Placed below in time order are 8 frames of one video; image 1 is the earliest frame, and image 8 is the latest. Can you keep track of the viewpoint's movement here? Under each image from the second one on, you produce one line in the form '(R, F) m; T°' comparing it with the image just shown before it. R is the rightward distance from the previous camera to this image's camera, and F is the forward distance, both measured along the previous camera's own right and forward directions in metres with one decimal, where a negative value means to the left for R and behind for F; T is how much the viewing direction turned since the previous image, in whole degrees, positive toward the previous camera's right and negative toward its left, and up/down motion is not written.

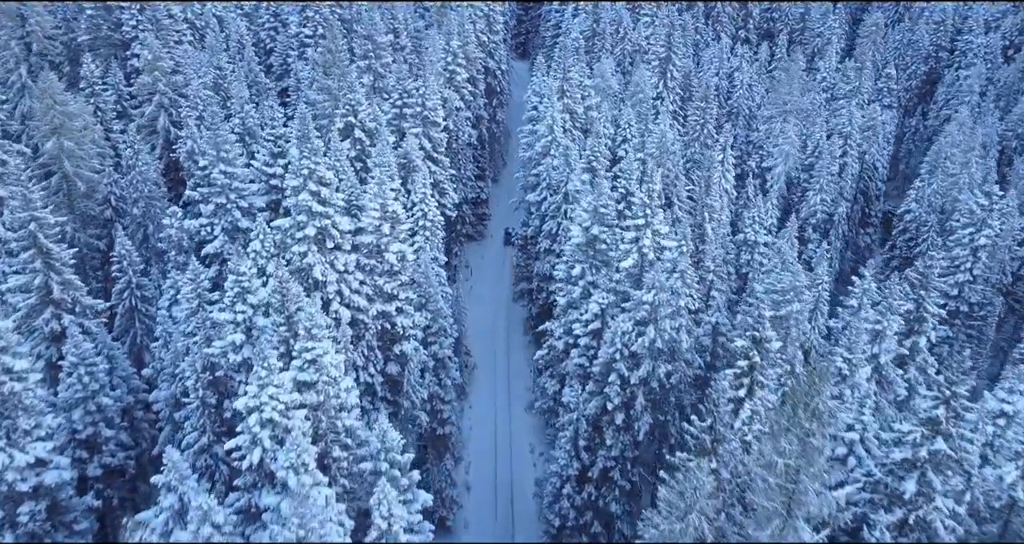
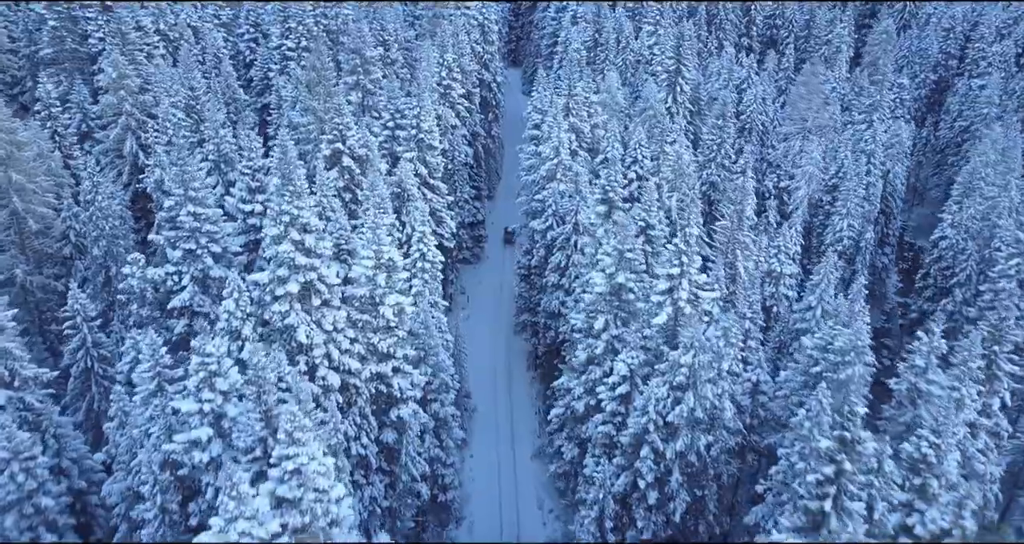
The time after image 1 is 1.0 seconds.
(-0.9, +3.7) m; +1°
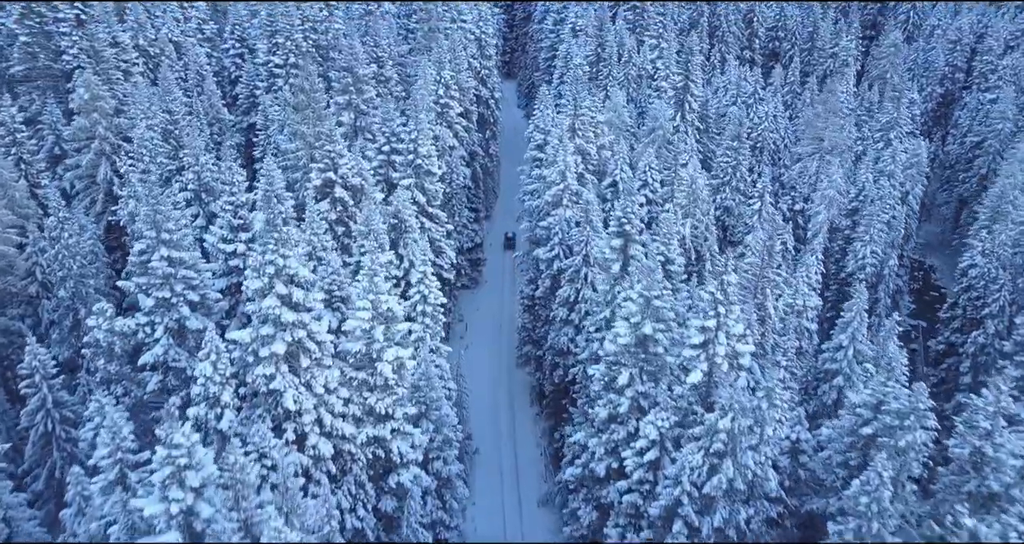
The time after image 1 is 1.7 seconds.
(-0.7, +2.7) m; +1°
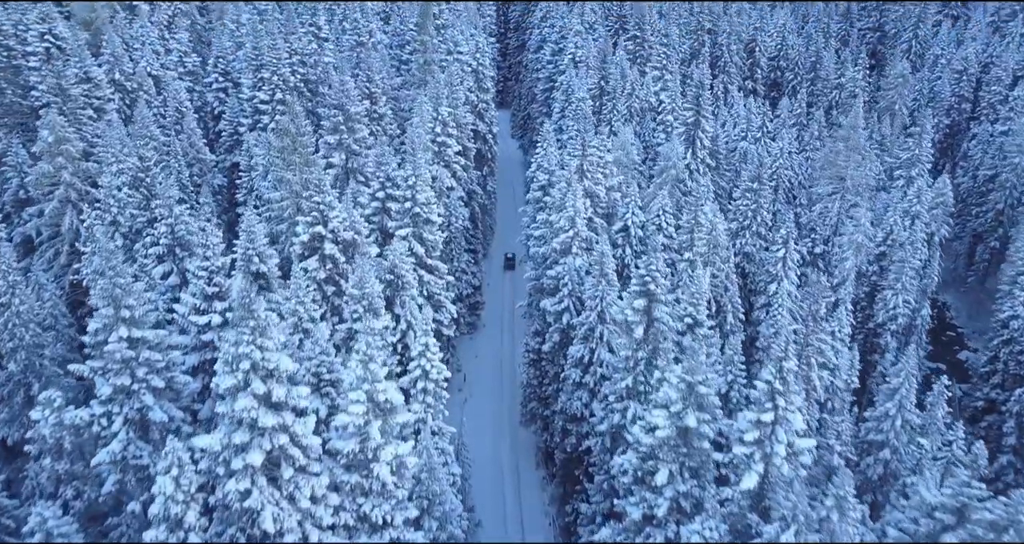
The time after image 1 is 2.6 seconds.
(-0.8, +3.1) m; +1°
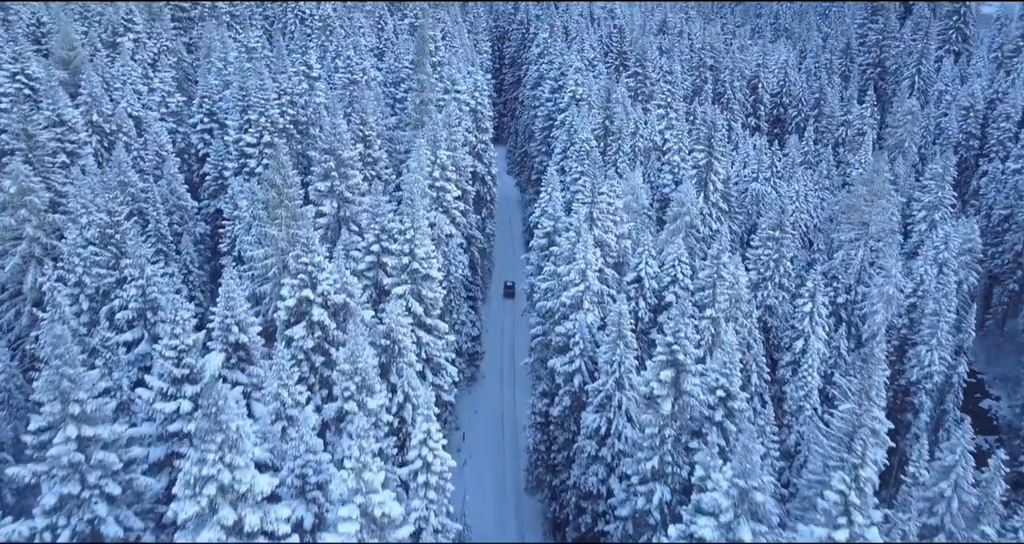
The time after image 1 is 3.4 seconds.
(-0.6, +2.8) m; +1°
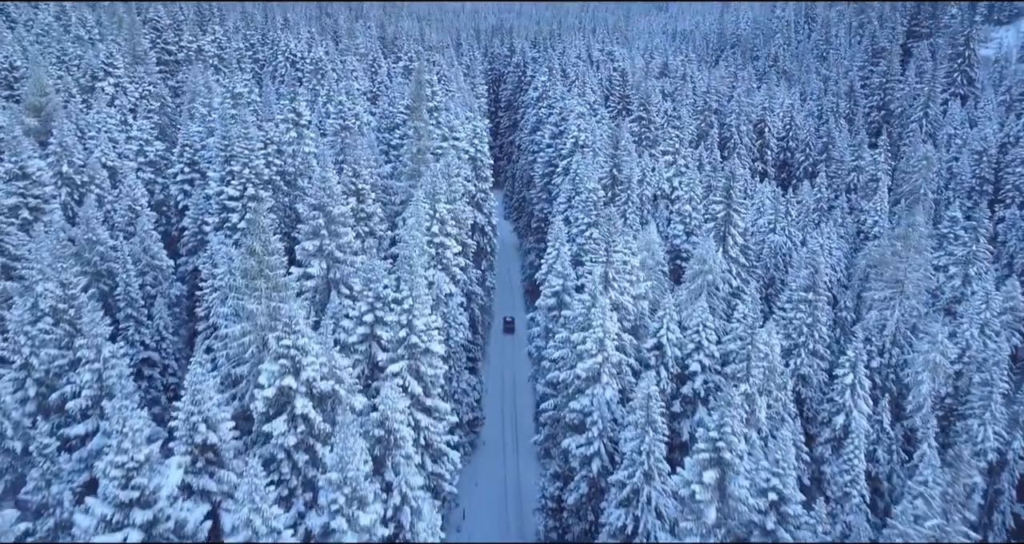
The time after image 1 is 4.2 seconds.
(-0.7, +3.3) m; +1°
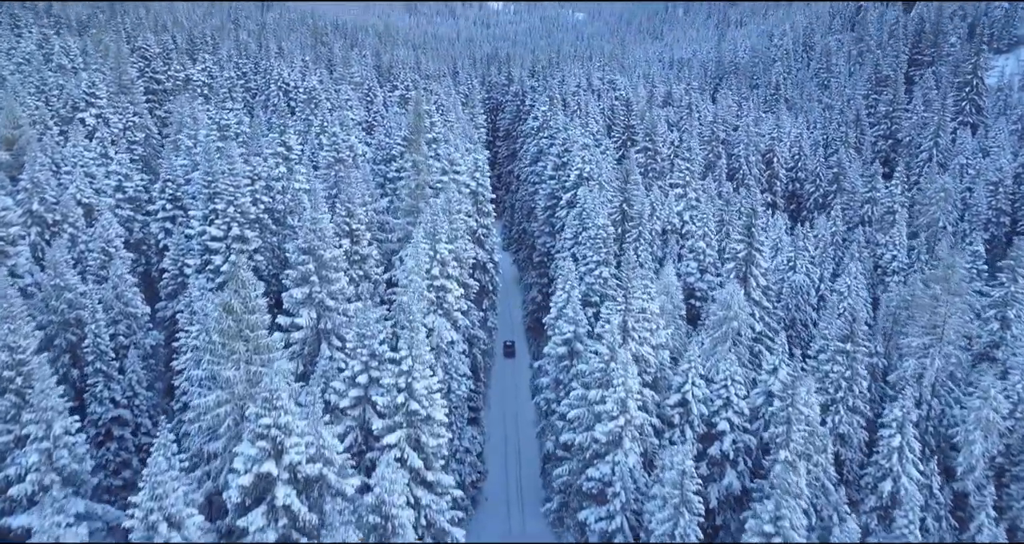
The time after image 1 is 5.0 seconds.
(-0.6, +2.9) m; 0°
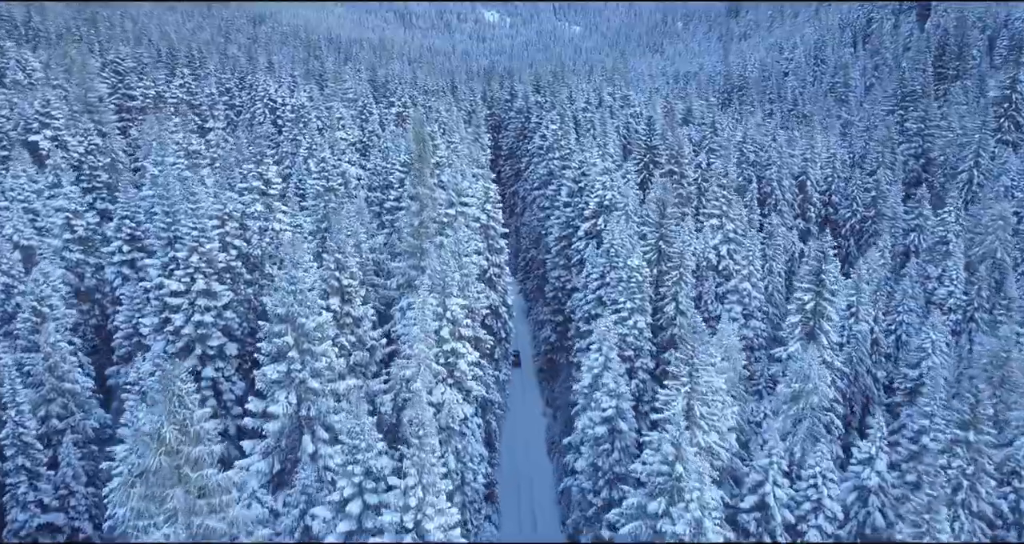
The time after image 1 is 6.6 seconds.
(-1.2, +6.2) m; 0°
